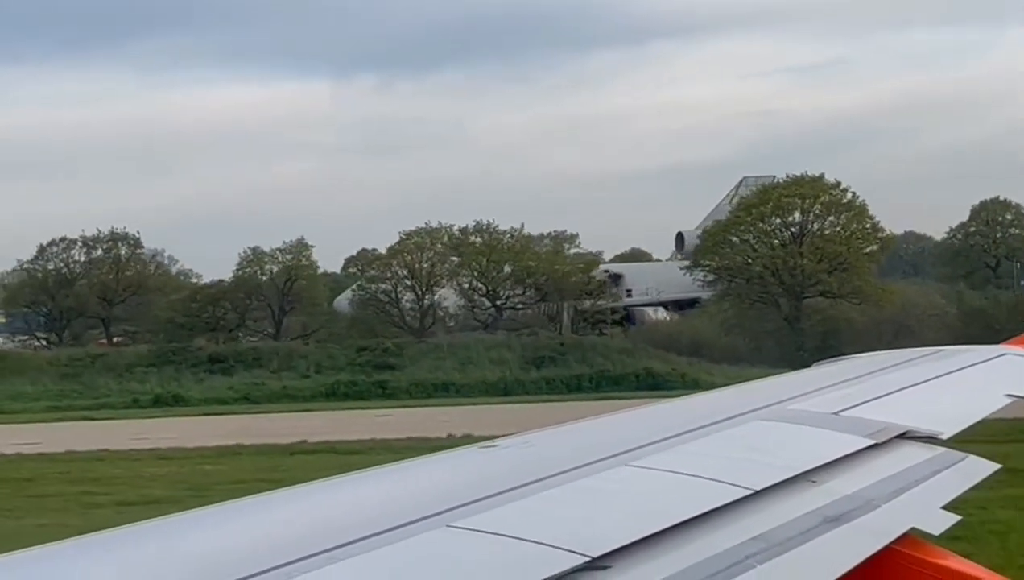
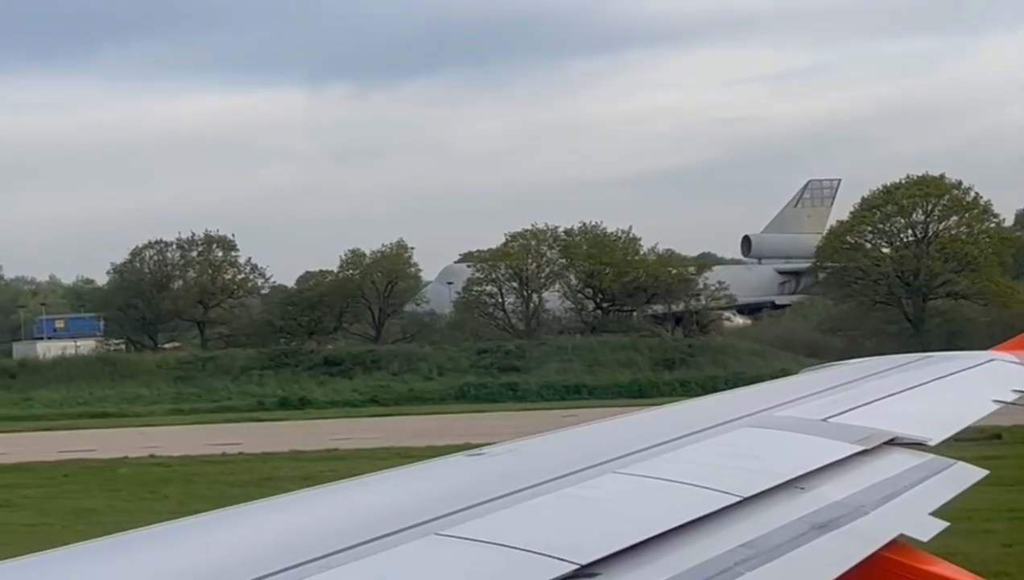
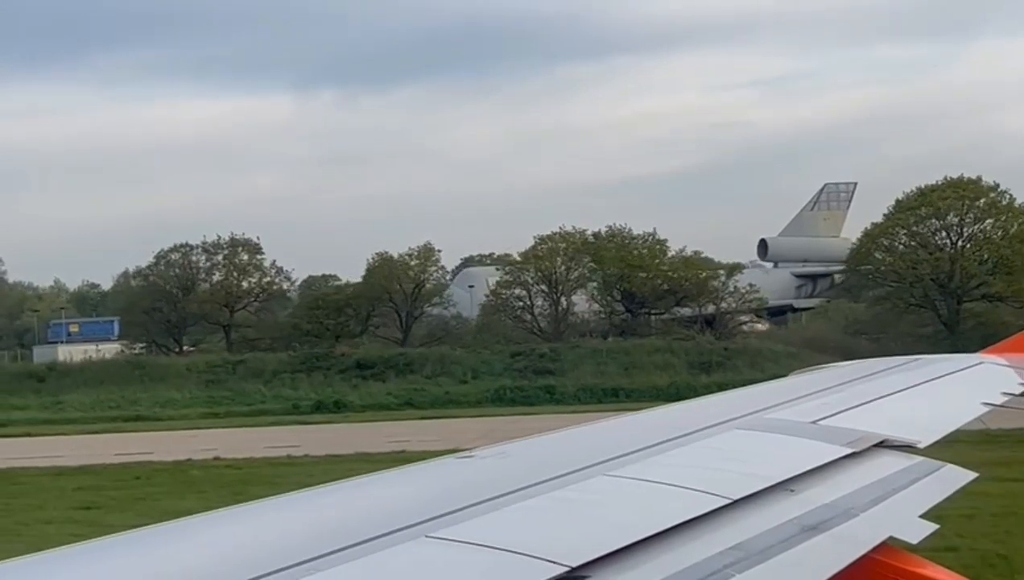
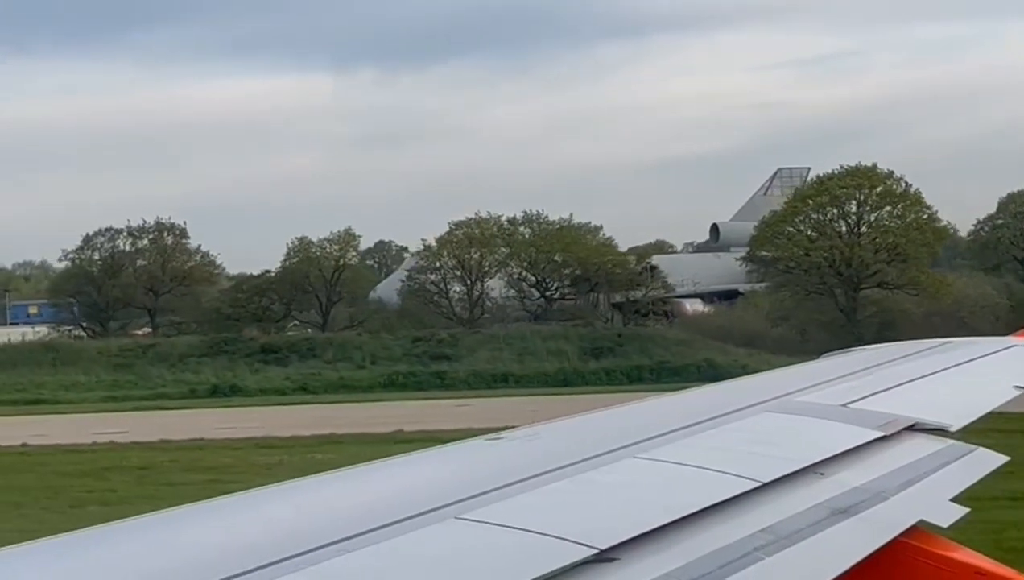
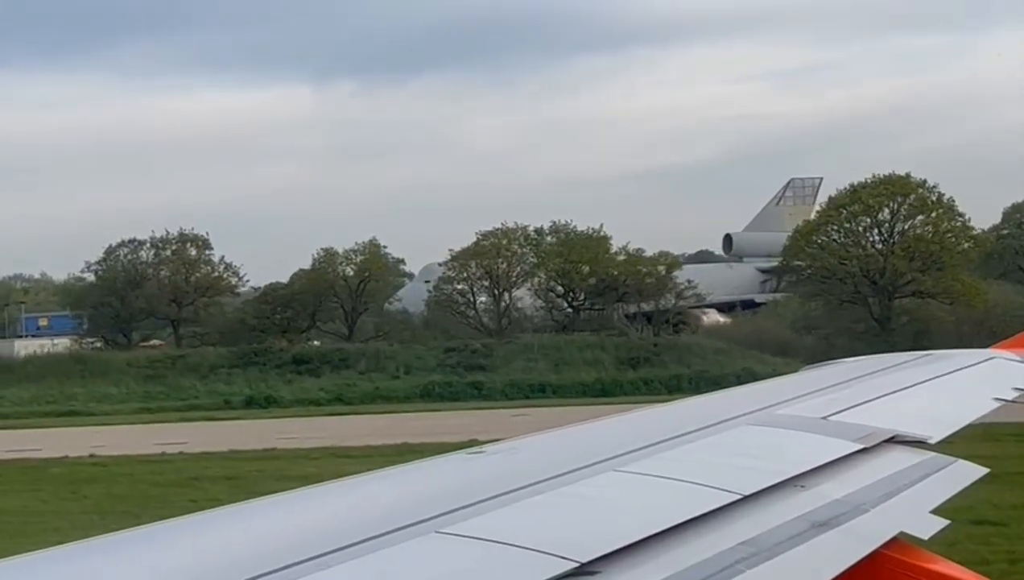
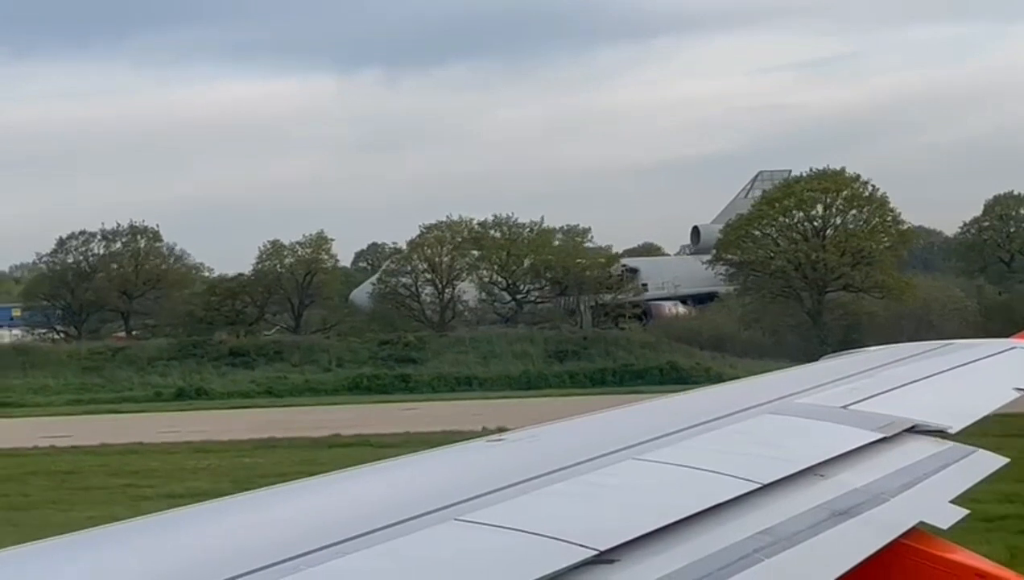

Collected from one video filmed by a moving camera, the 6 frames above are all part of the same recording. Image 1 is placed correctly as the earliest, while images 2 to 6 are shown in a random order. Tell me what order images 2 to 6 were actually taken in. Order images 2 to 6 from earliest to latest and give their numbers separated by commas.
6, 4, 5, 2, 3
